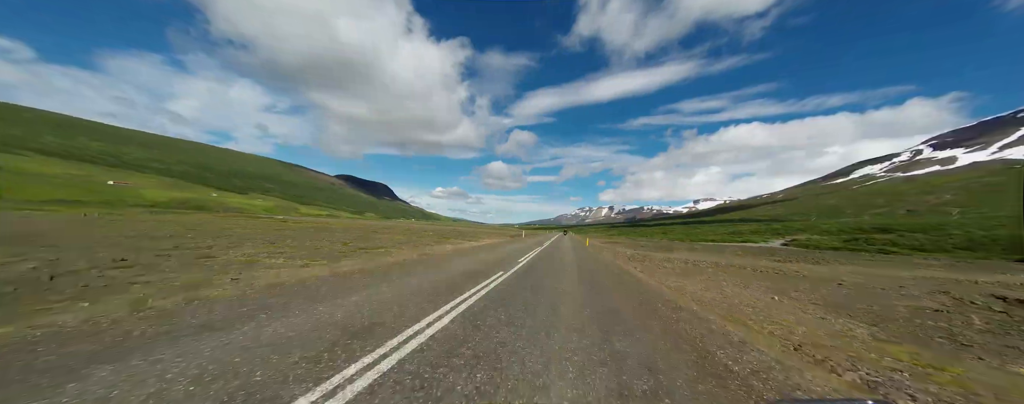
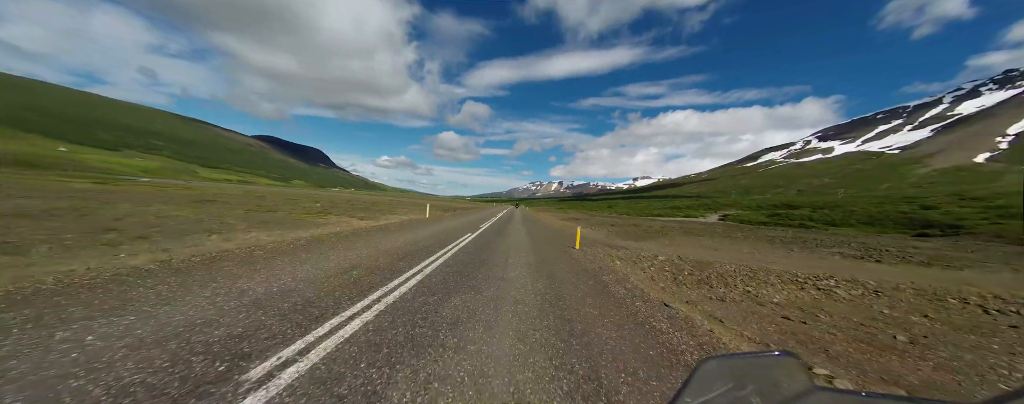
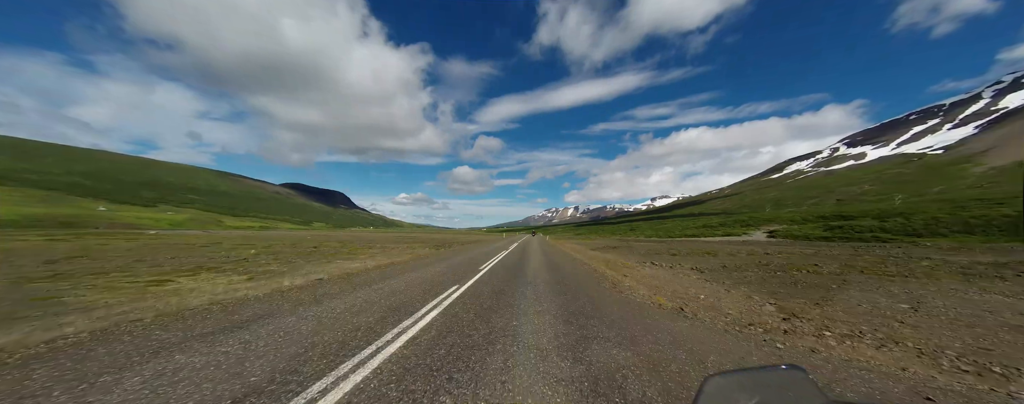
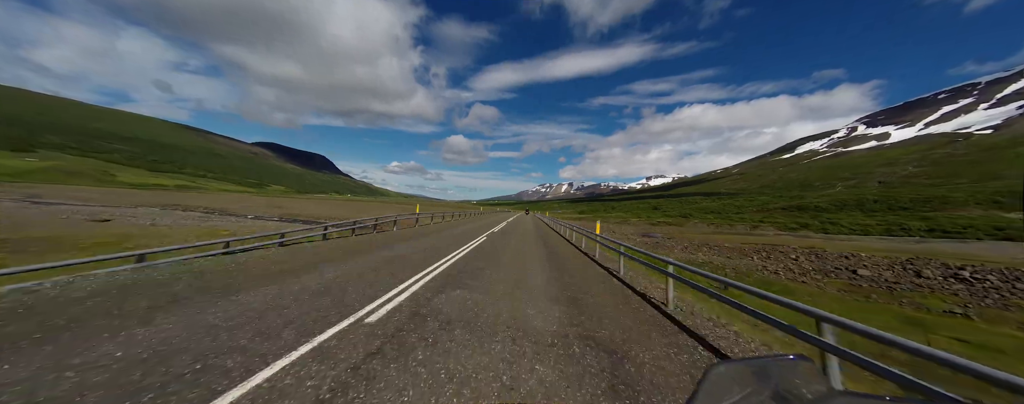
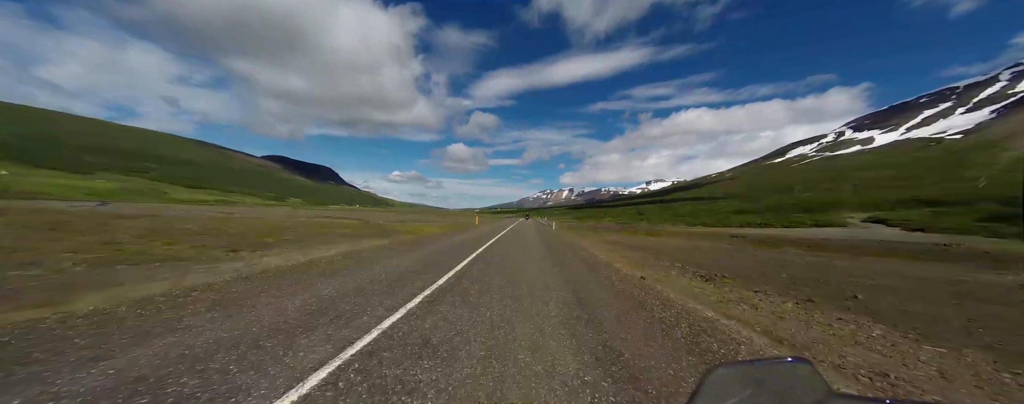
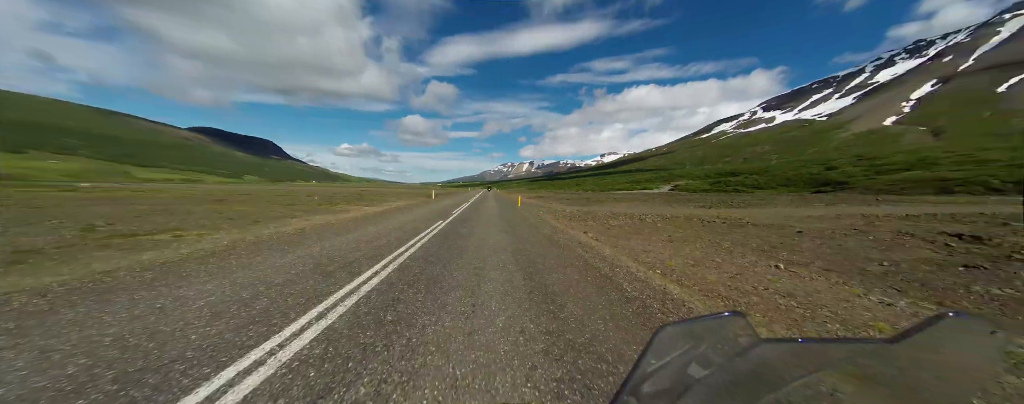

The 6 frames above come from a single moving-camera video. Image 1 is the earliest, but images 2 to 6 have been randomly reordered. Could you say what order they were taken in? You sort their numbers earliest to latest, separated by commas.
6, 2, 3, 5, 4
